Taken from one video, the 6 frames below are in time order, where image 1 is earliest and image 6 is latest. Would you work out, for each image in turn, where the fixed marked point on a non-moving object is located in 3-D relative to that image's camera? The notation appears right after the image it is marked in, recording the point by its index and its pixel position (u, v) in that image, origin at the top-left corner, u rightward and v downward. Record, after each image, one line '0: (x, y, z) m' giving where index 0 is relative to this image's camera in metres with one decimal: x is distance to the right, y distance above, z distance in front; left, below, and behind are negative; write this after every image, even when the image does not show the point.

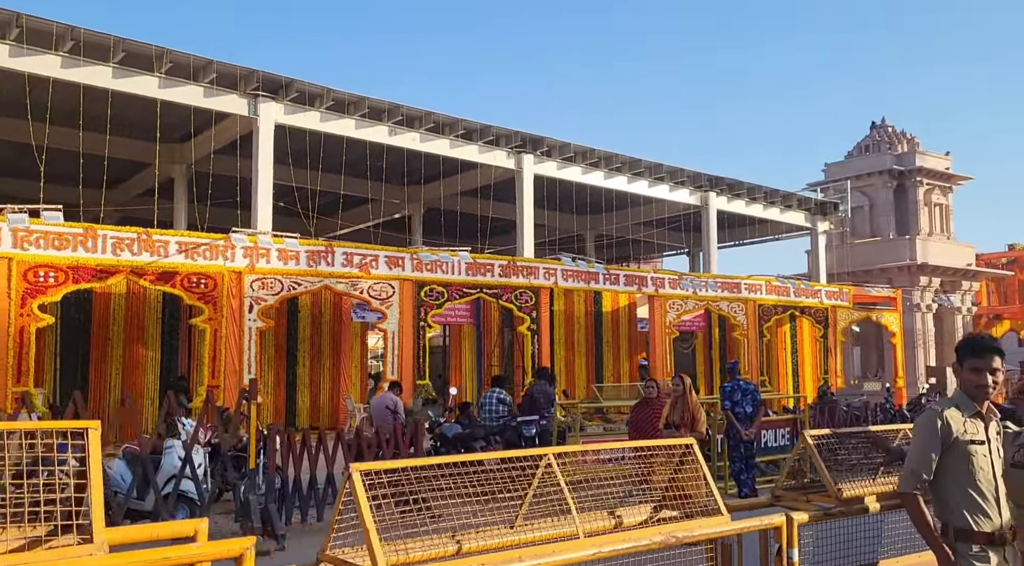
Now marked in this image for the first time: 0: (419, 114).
0: (-1.9, +3.4, +19.9) m
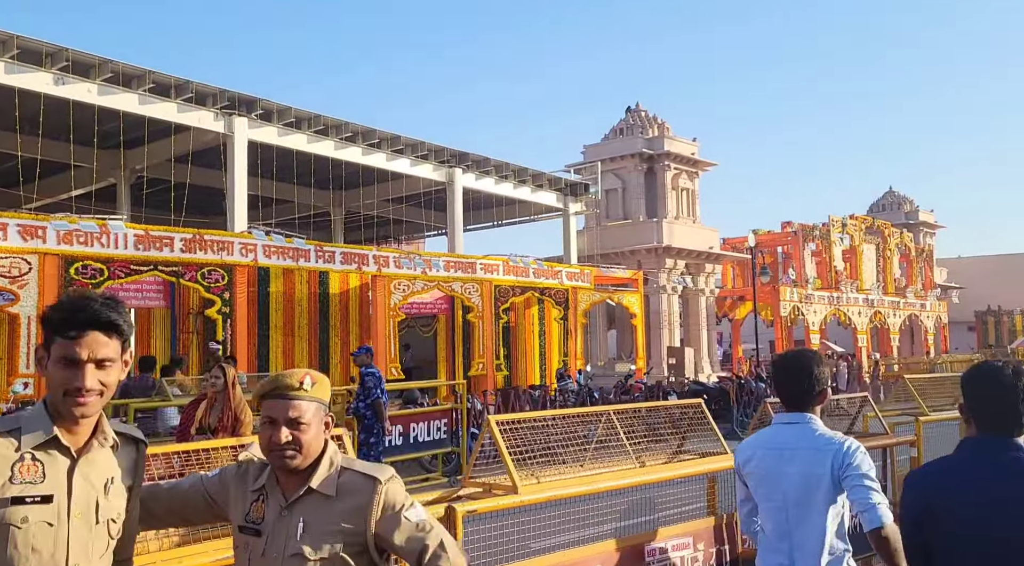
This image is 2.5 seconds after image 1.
0: (-7.2, +3.8, +17.4) m
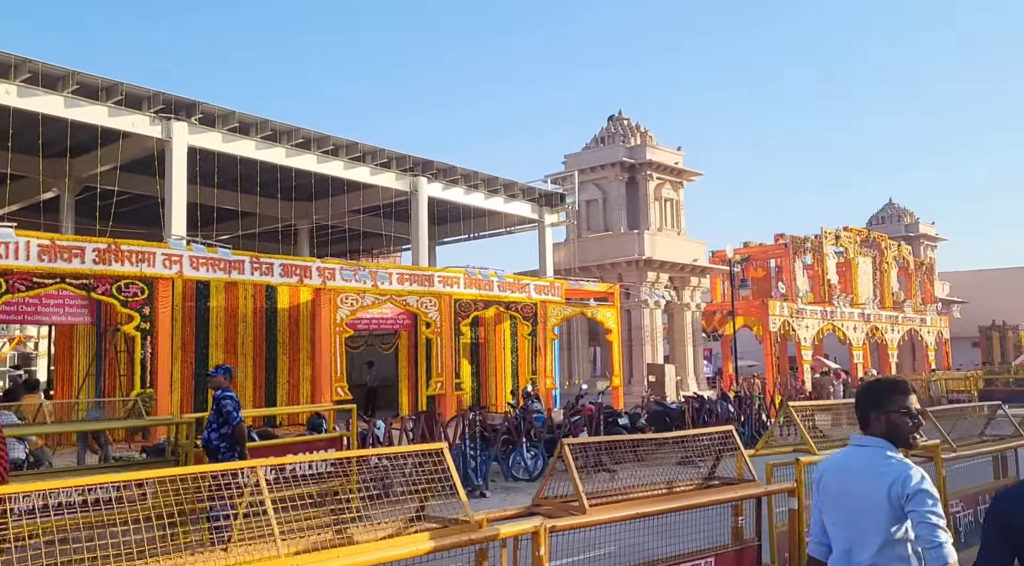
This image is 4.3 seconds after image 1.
0: (-8.1, +3.6, +16.4) m
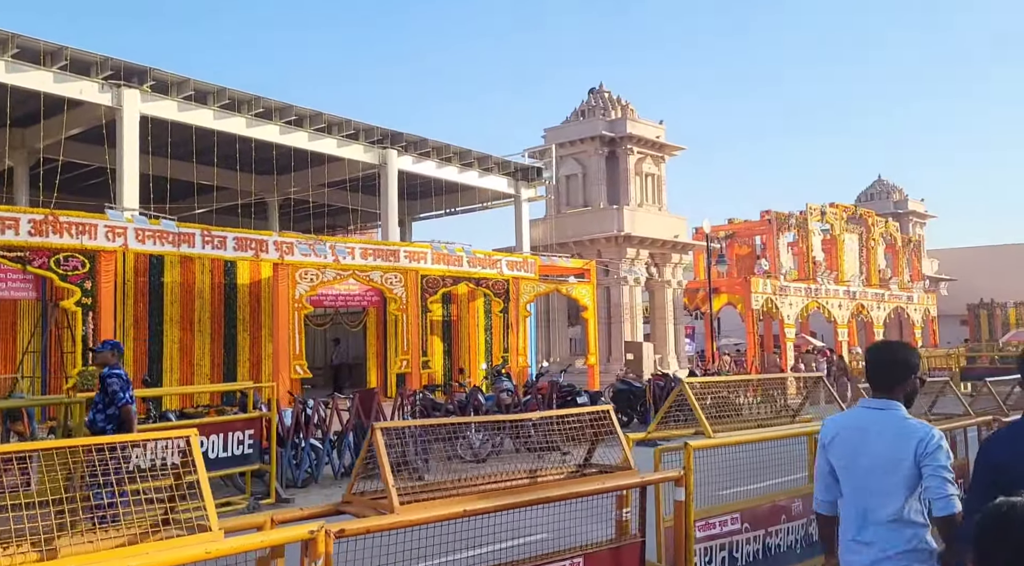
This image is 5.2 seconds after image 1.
0: (-8.8, +4.0, +15.6) m
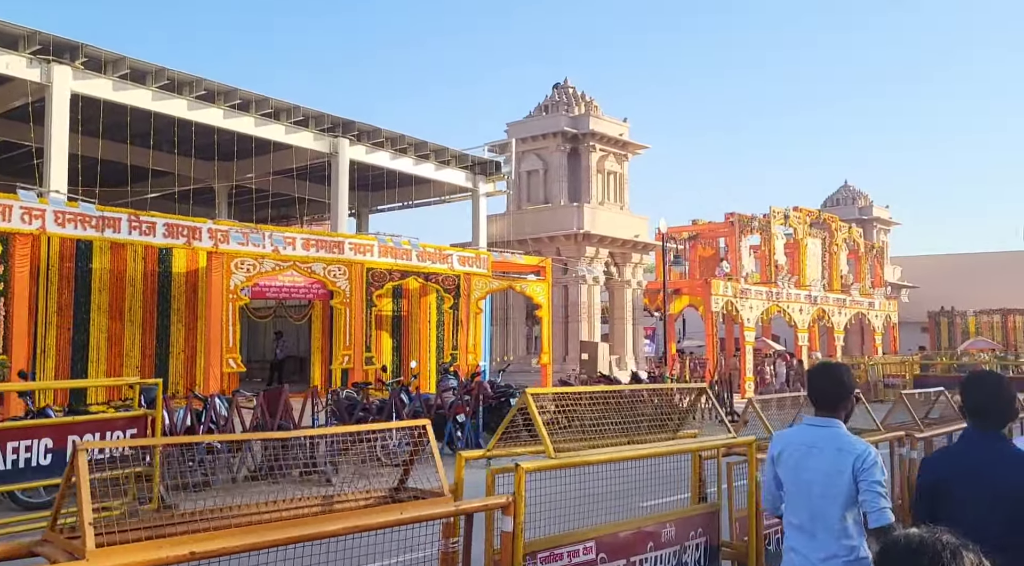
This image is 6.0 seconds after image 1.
0: (-9.6, +4.3, +14.8) m
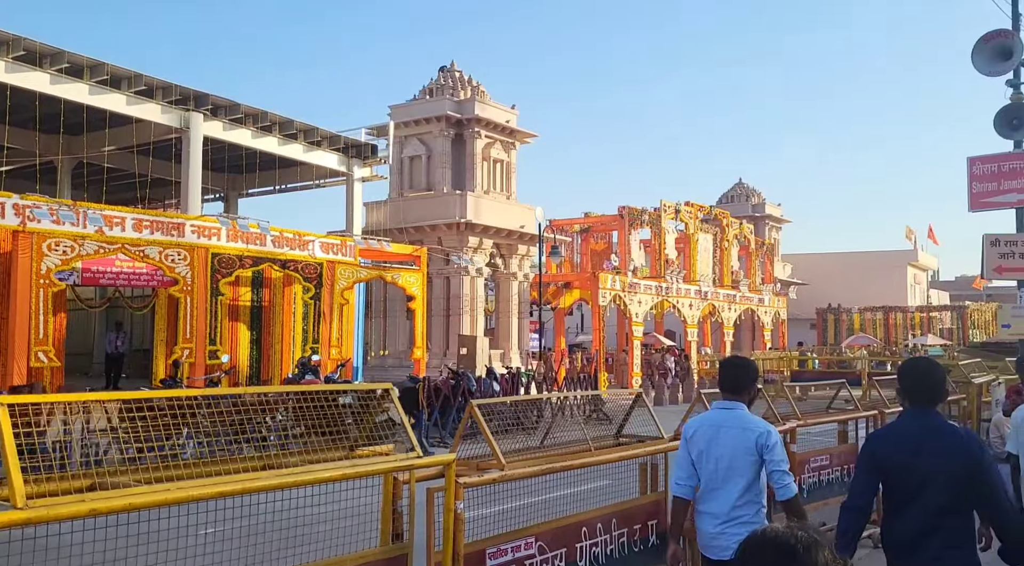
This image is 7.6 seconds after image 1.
0: (-11.6, +4.6, +12.4) m
